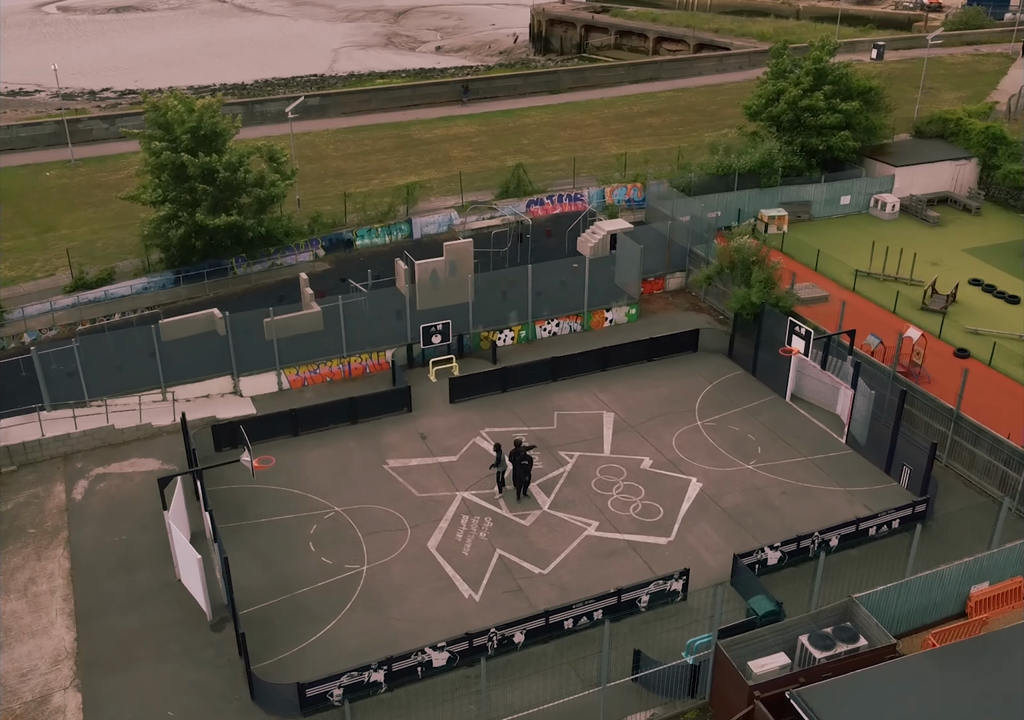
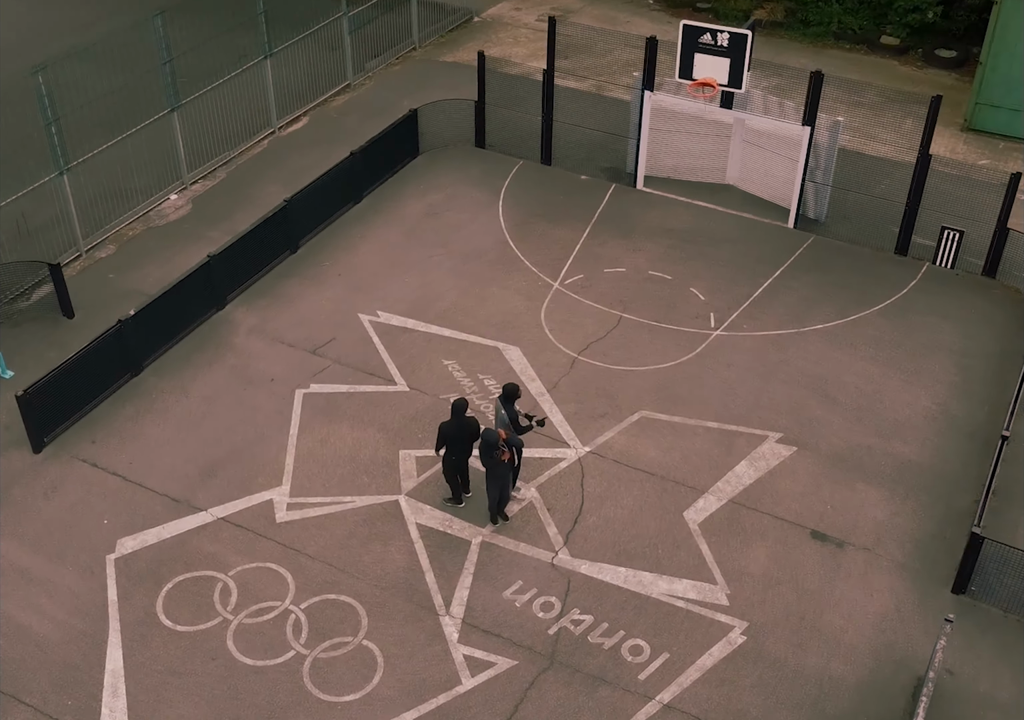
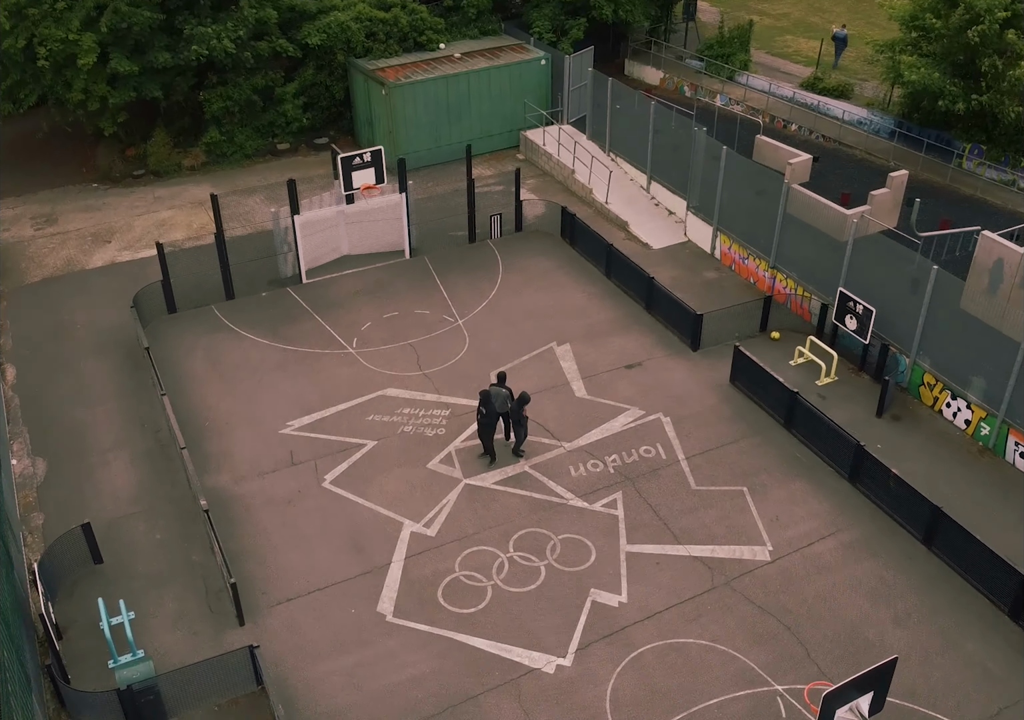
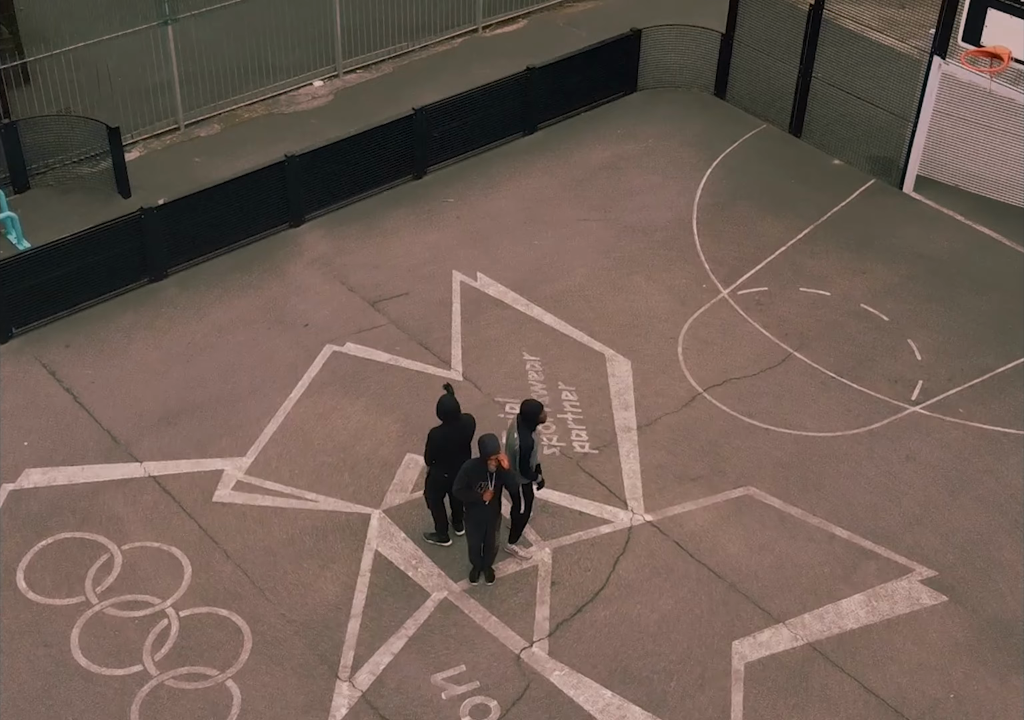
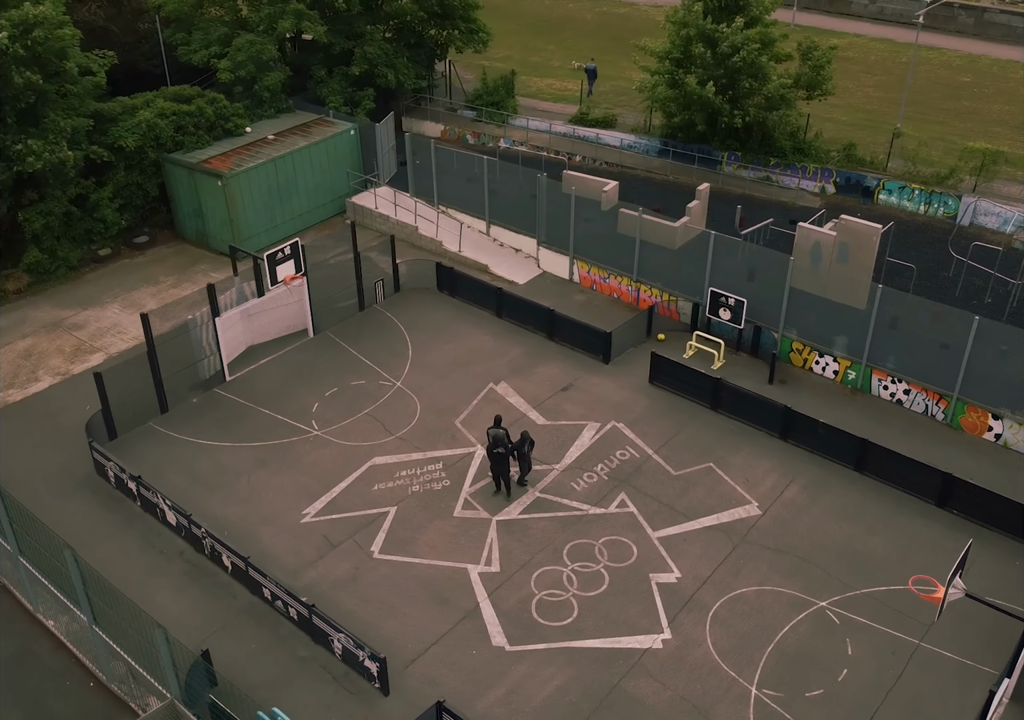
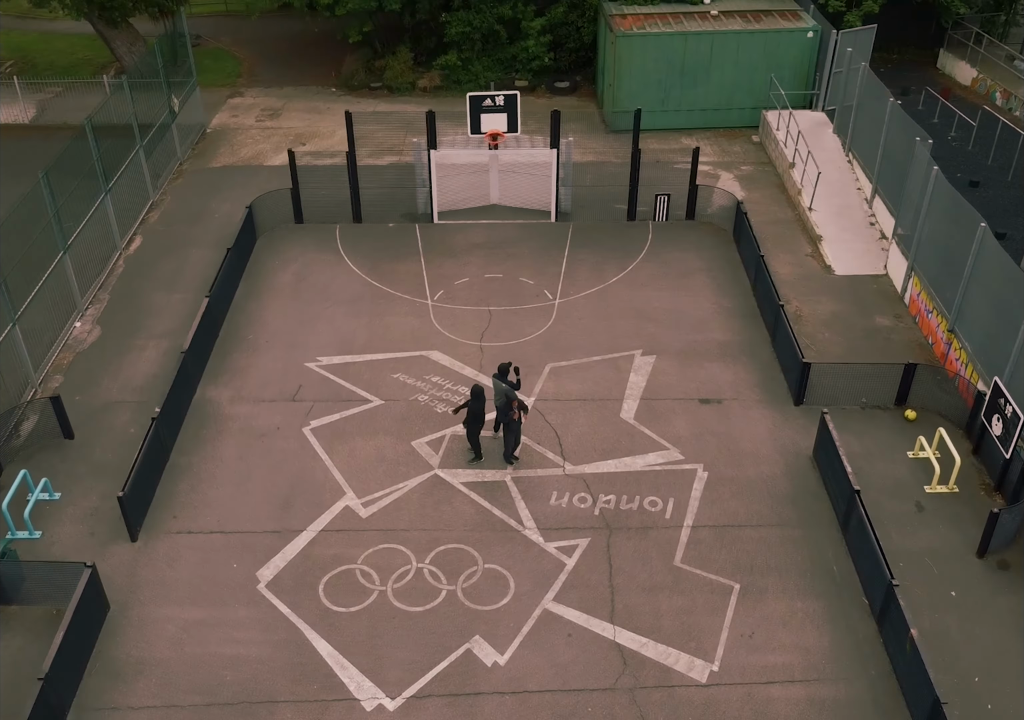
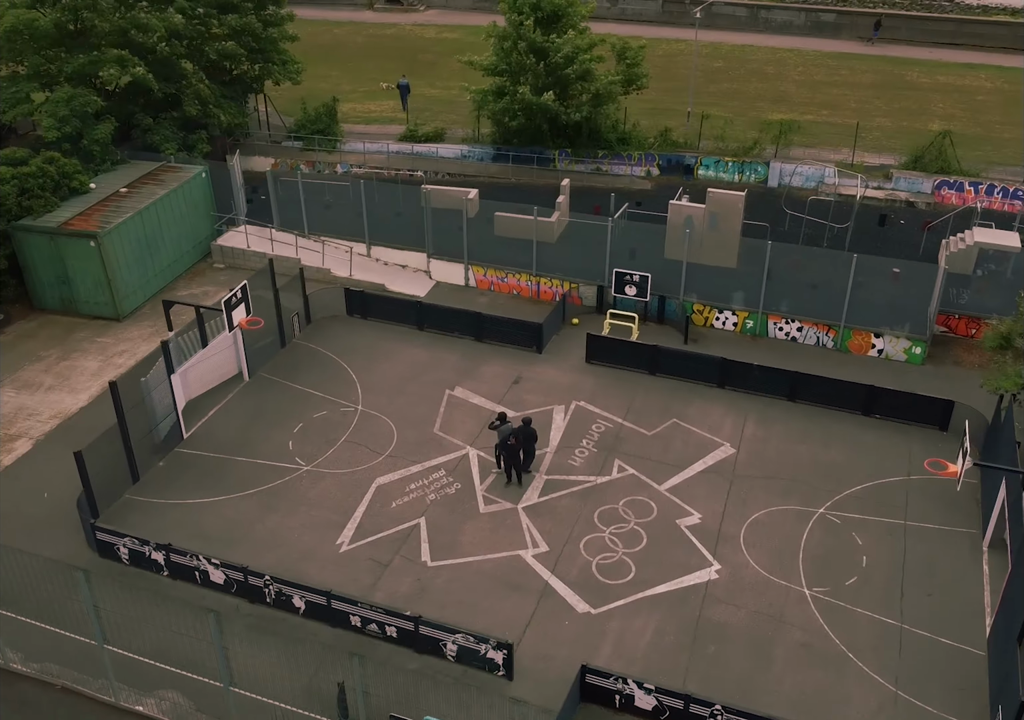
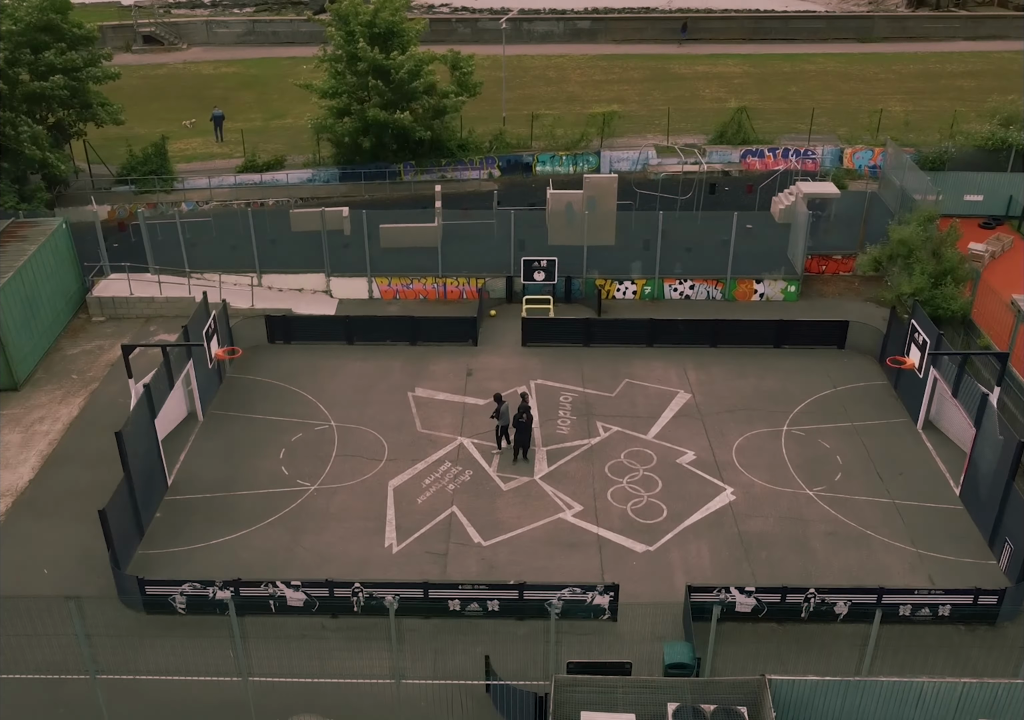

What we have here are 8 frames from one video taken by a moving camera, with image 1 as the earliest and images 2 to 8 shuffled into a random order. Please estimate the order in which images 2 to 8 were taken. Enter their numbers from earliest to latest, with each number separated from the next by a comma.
8, 7, 5, 3, 6, 2, 4
